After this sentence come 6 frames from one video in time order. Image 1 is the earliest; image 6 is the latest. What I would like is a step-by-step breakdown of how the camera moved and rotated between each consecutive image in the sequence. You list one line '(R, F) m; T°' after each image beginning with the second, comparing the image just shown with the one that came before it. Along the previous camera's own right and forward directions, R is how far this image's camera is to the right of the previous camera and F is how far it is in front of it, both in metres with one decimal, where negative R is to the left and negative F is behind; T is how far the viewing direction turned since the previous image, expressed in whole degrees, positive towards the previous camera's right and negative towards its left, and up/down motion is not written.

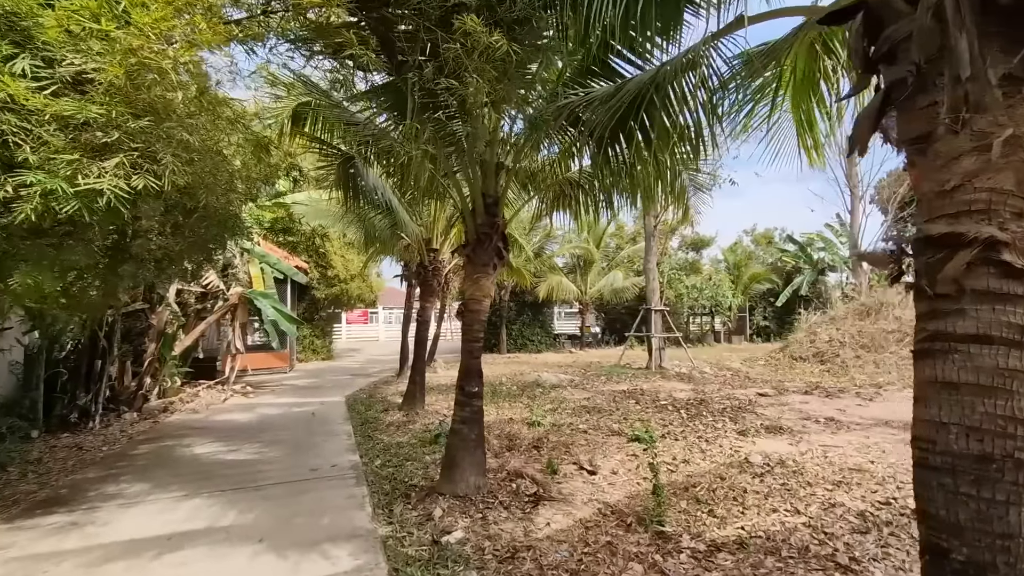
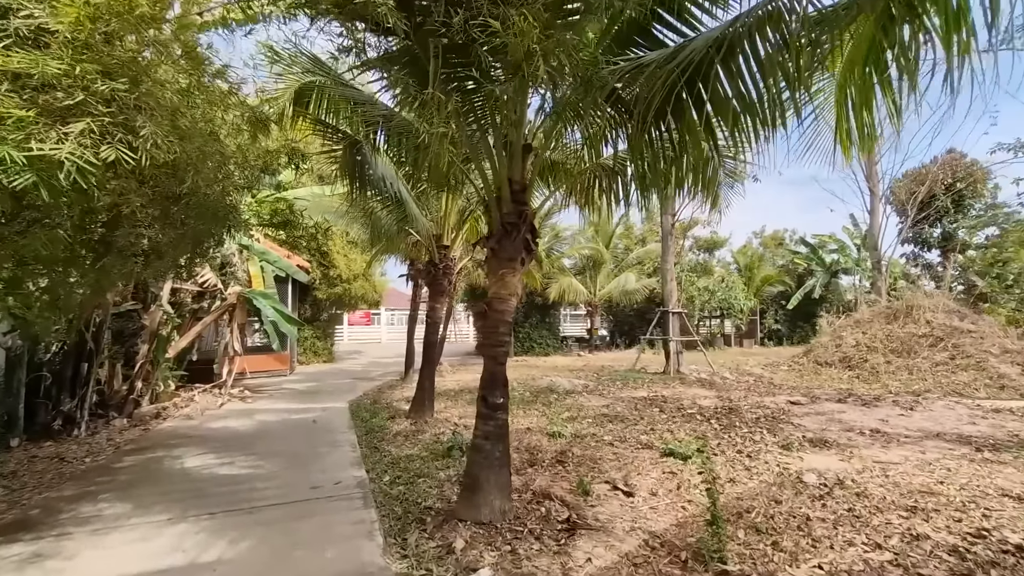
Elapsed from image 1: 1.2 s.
(-0.2, +0.5) m; 0°
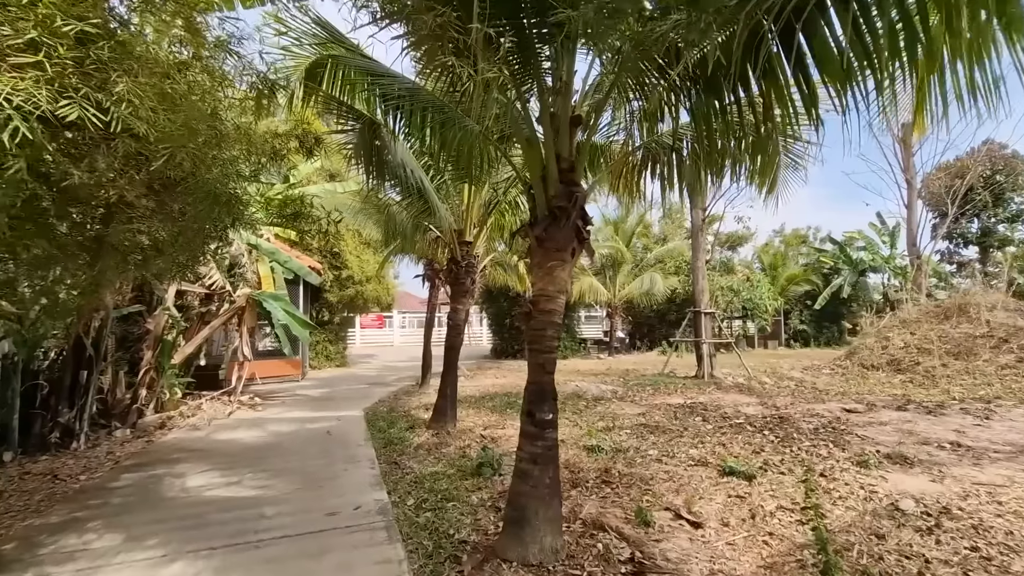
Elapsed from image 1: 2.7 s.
(-0.3, +0.6) m; -1°
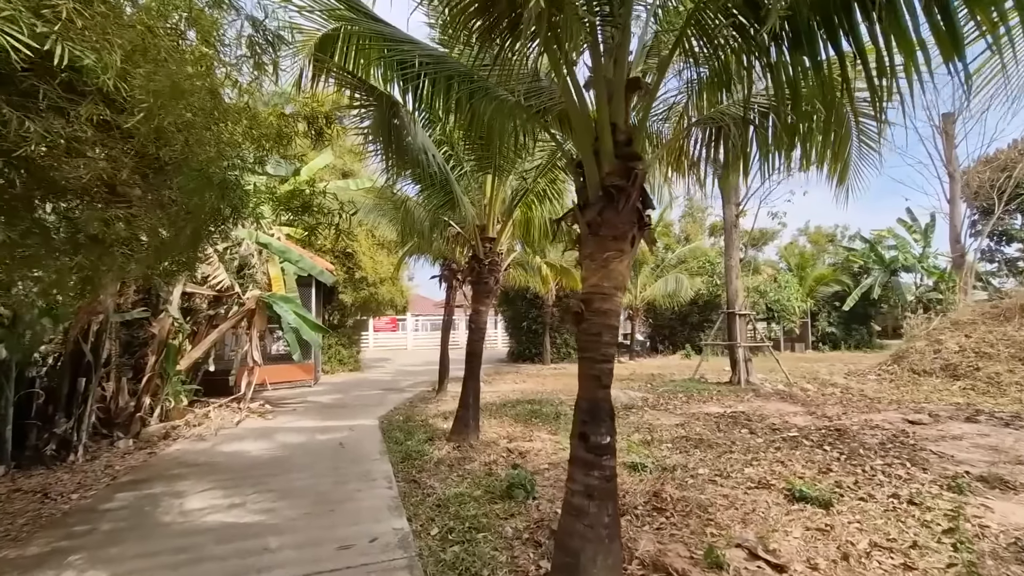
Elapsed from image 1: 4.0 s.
(-0.2, +0.6) m; -1°
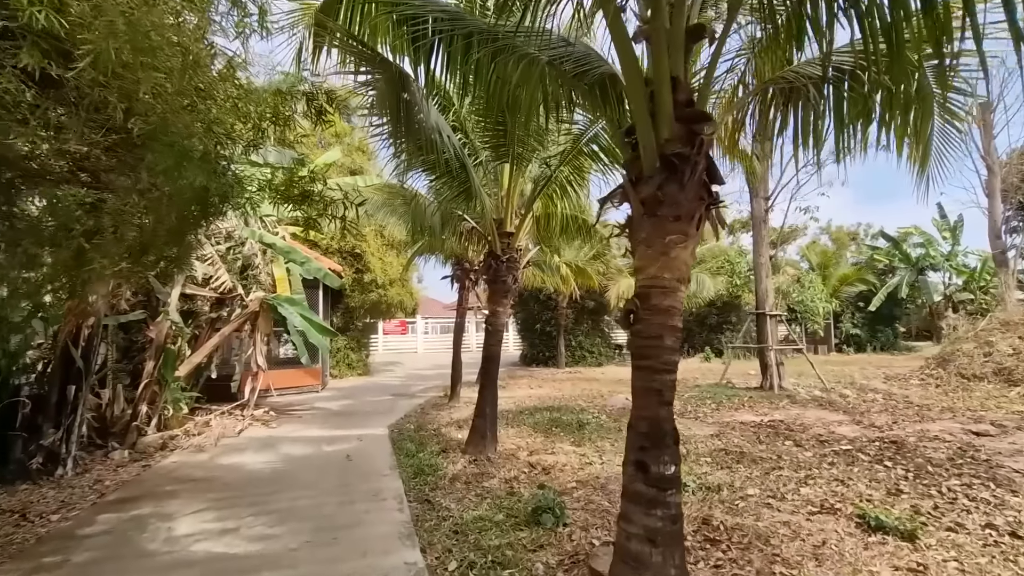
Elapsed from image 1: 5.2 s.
(-0.1, +0.5) m; -1°
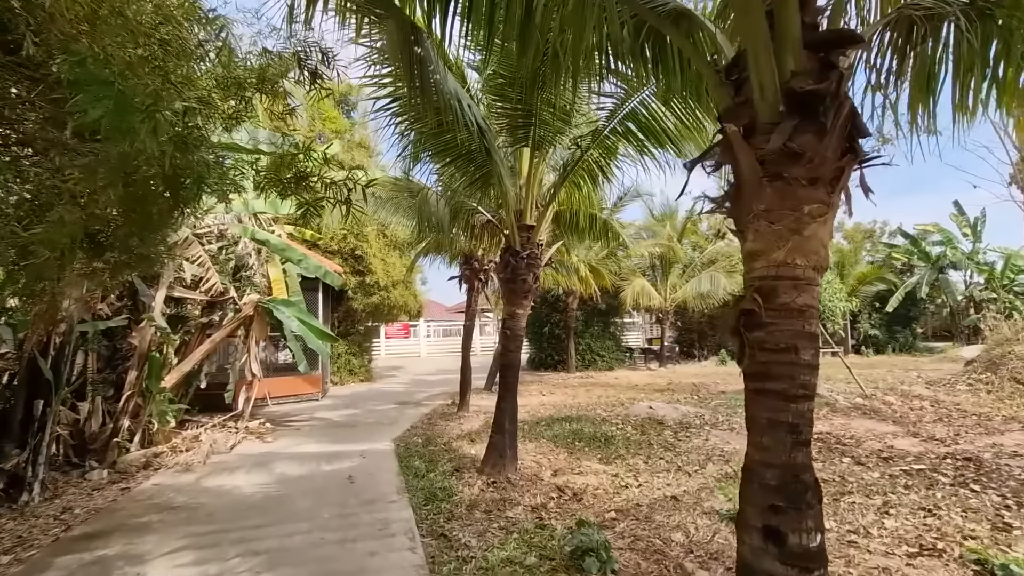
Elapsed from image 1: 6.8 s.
(-0.2, +0.7) m; 0°
